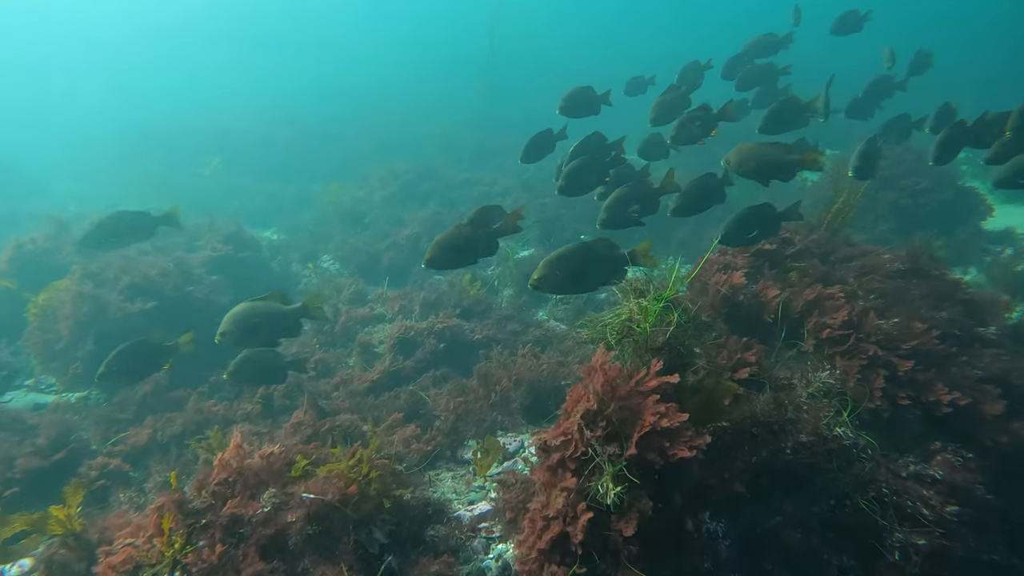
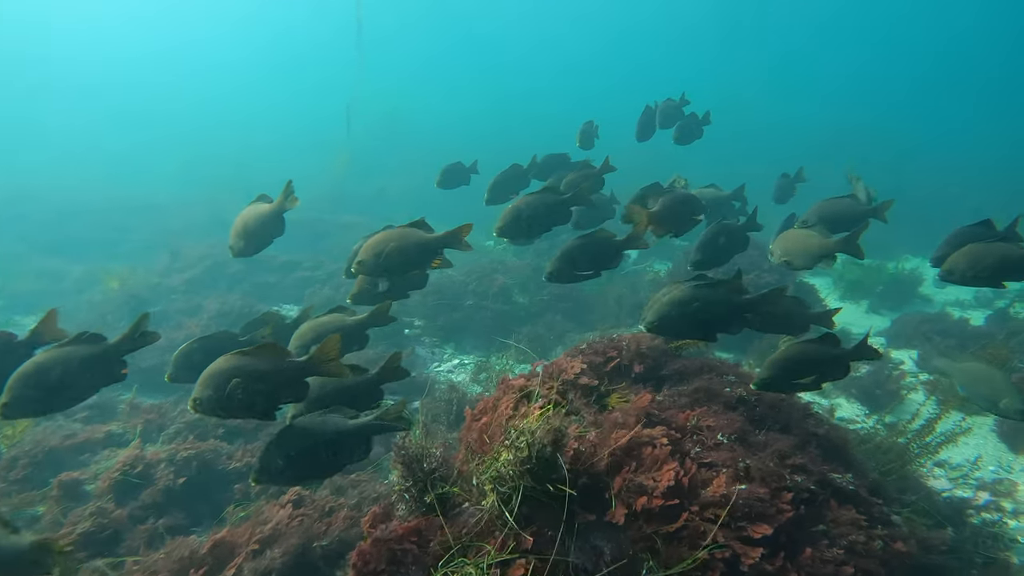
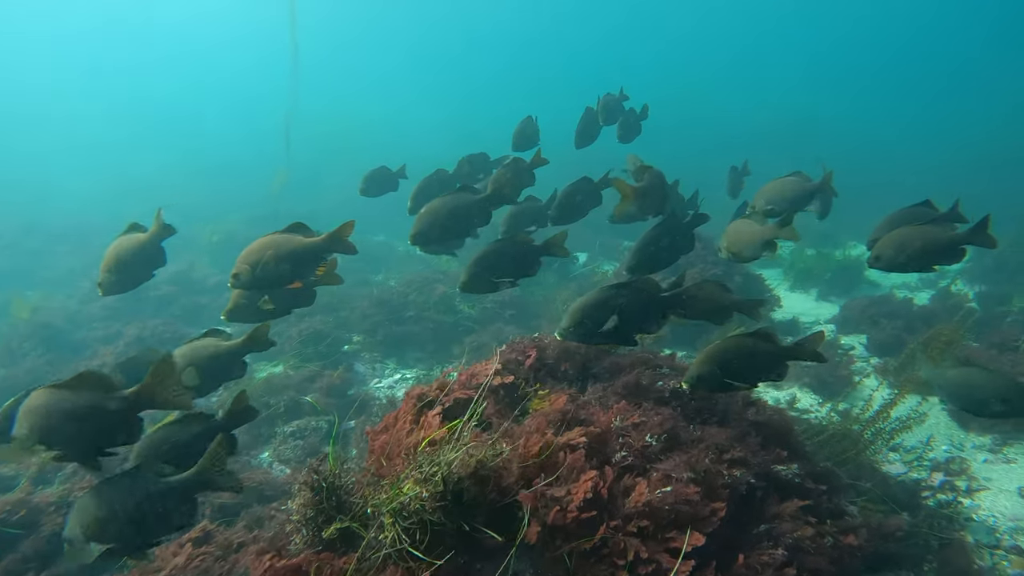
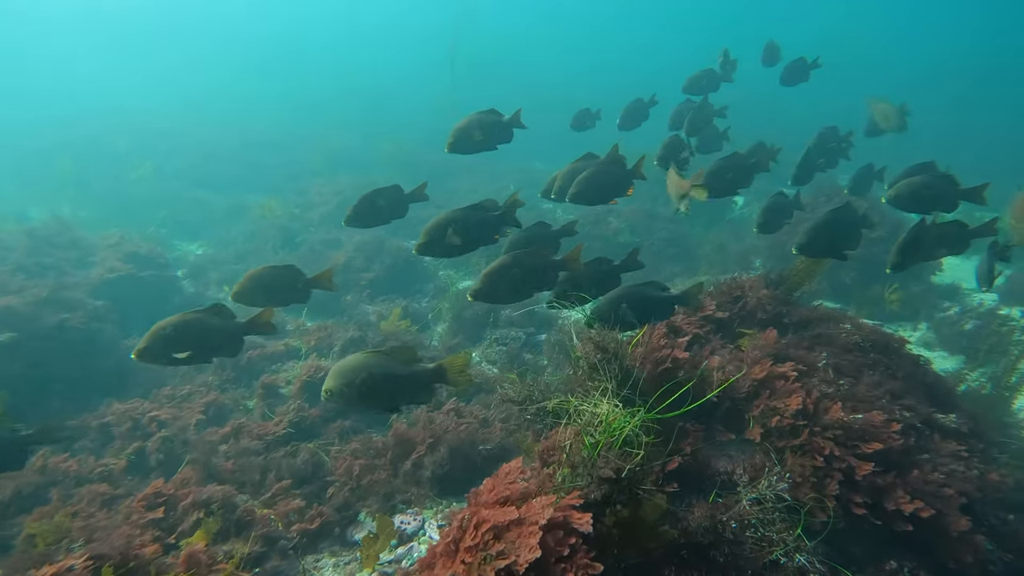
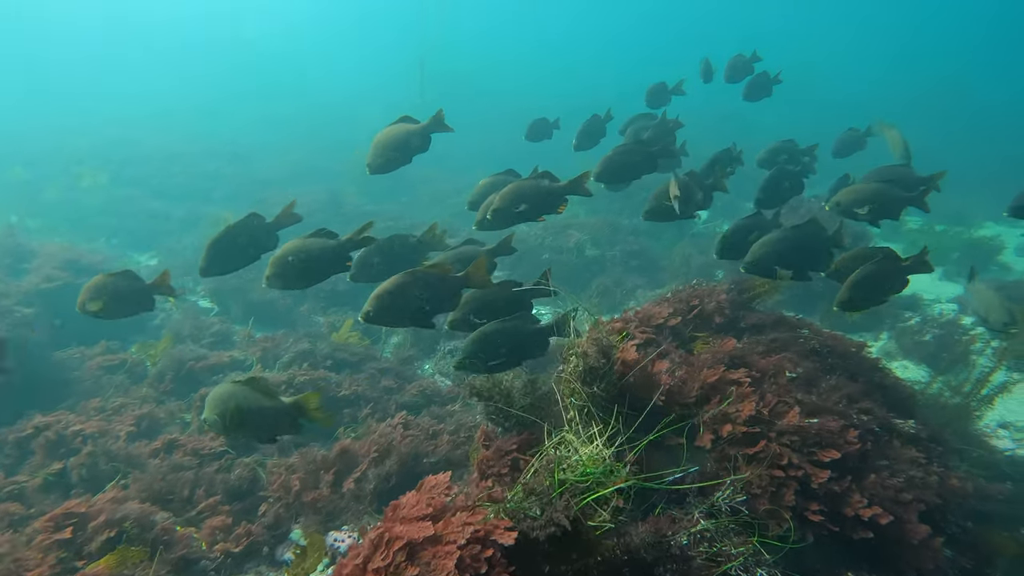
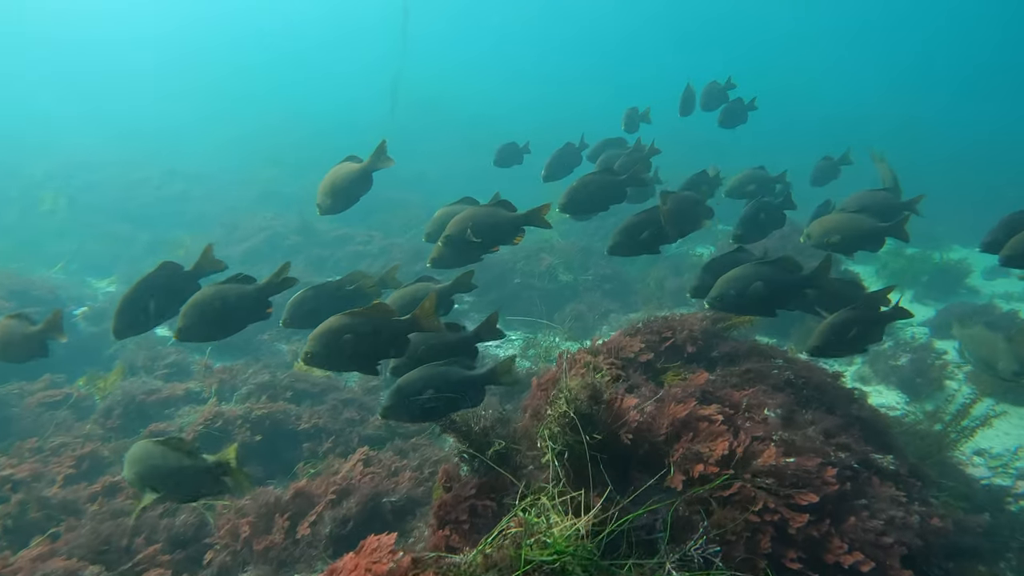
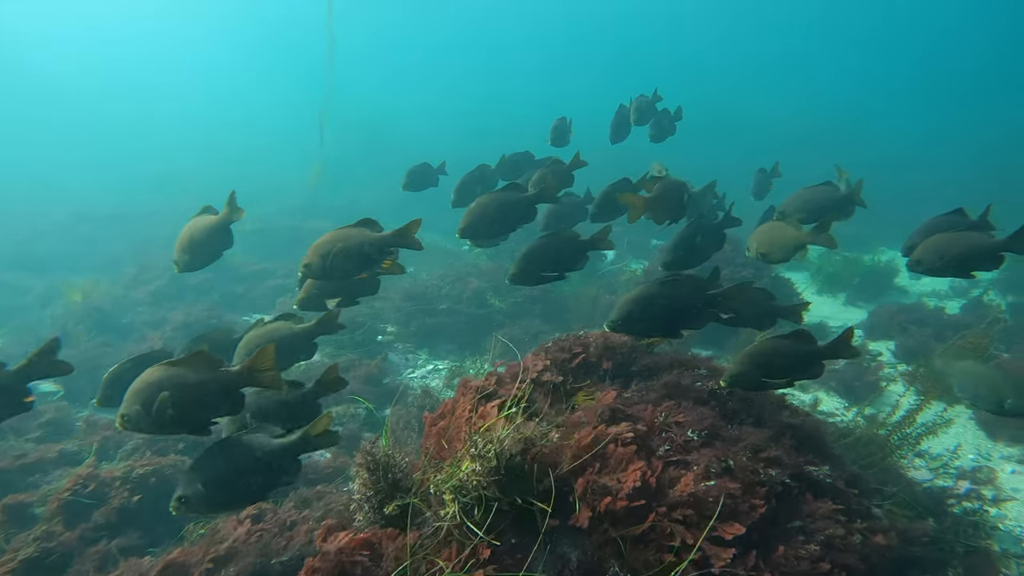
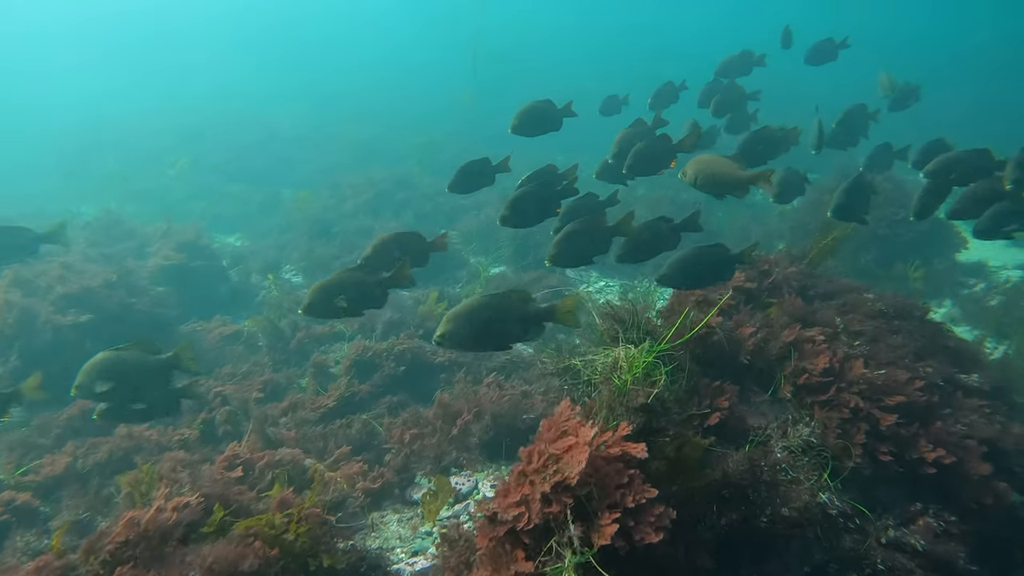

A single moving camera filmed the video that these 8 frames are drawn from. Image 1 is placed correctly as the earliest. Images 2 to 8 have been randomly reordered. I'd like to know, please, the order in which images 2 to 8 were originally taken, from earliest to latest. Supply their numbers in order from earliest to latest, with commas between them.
8, 4, 5, 6, 2, 7, 3
